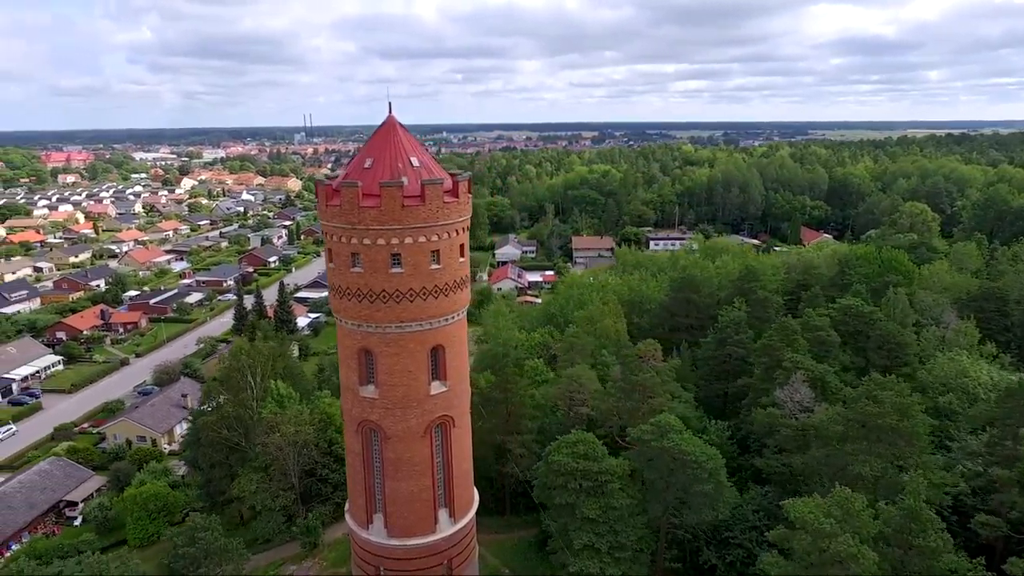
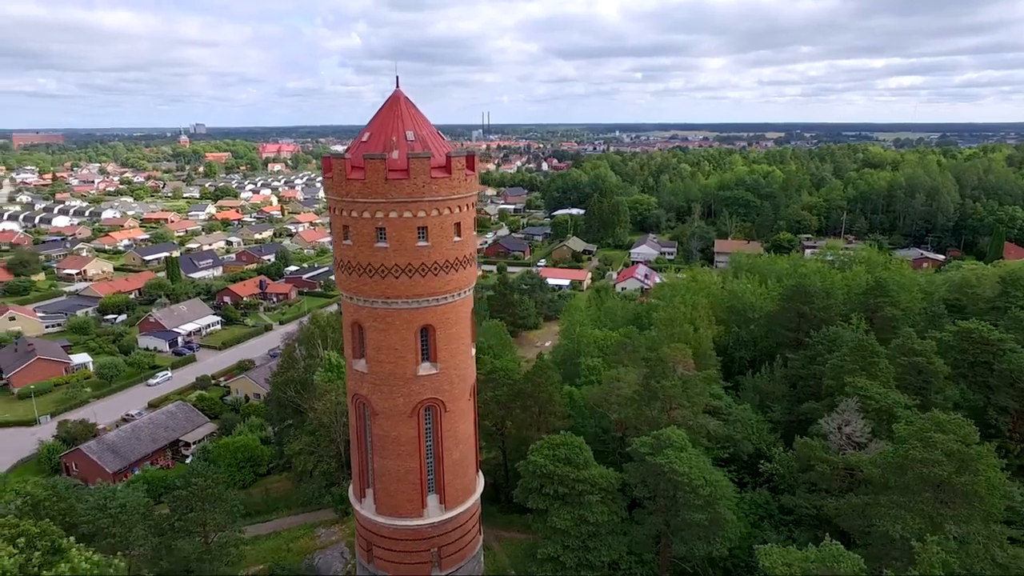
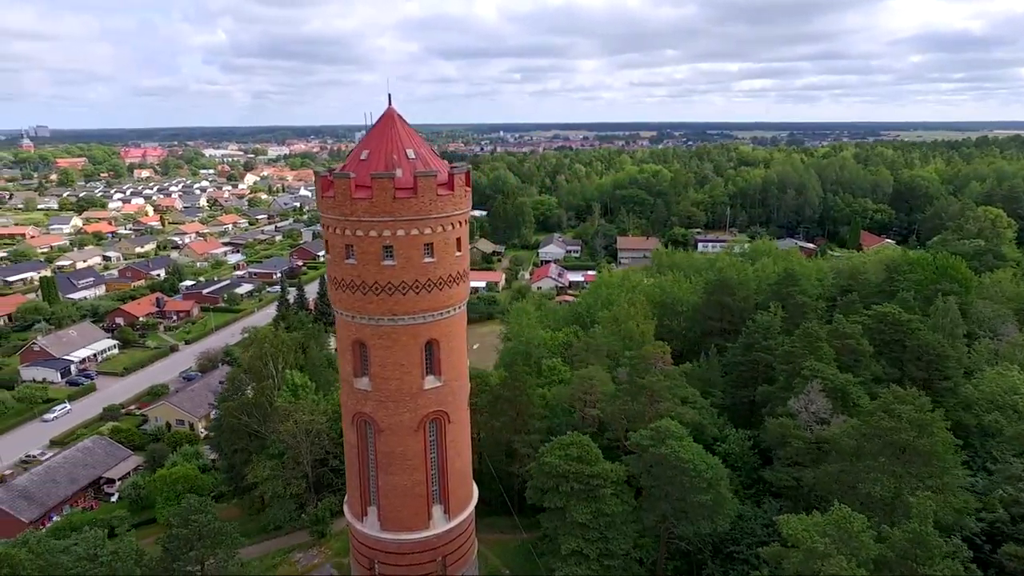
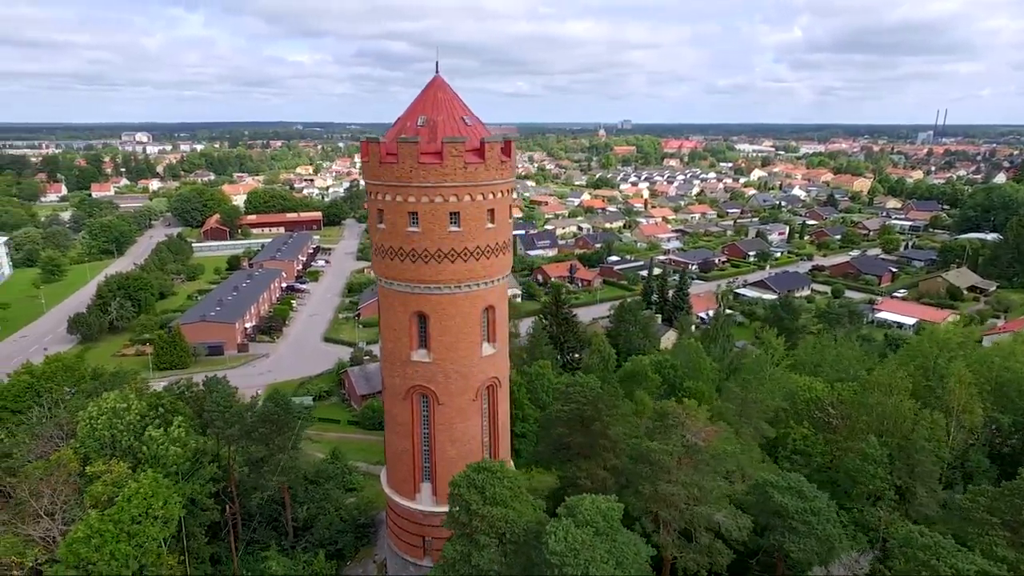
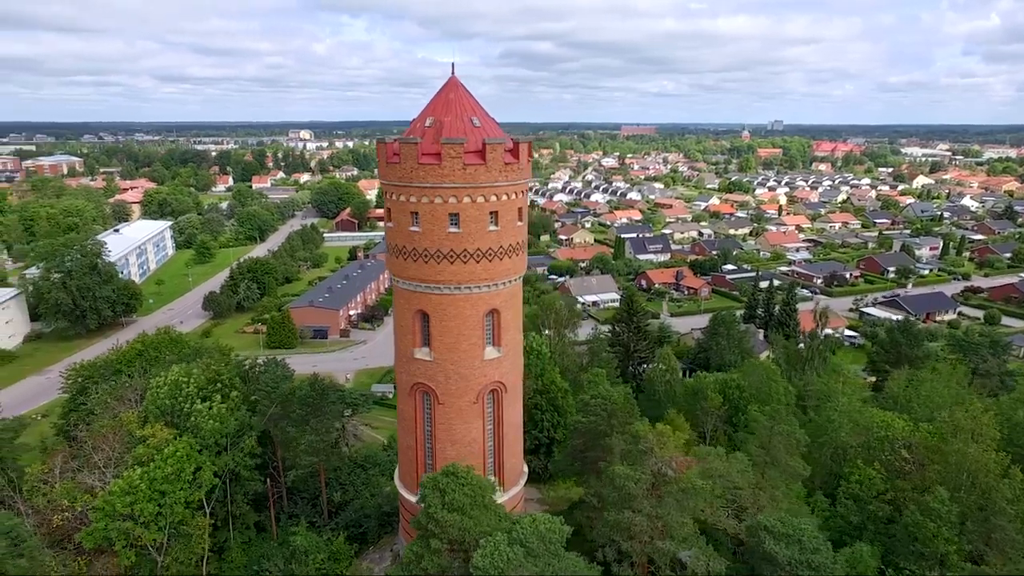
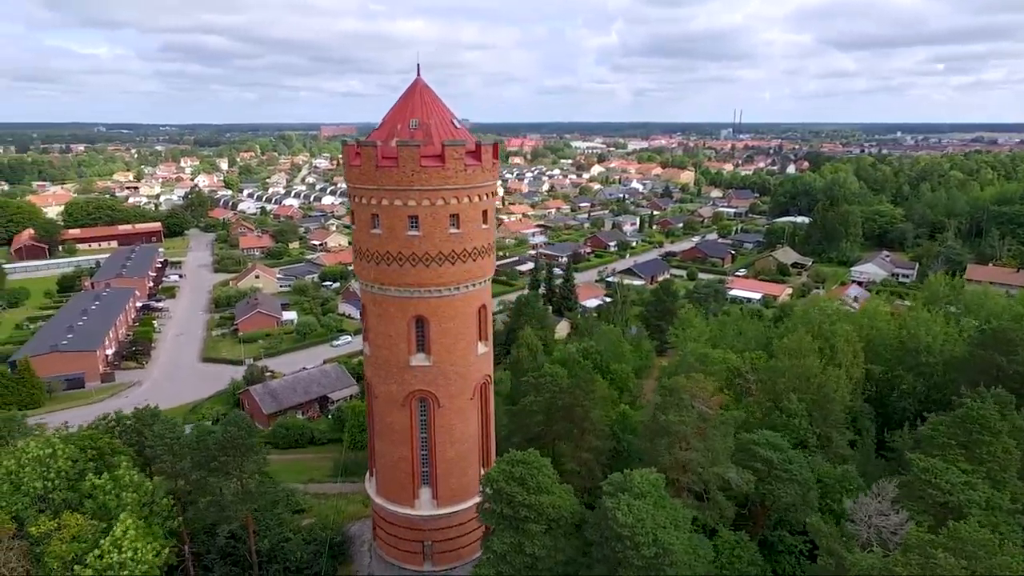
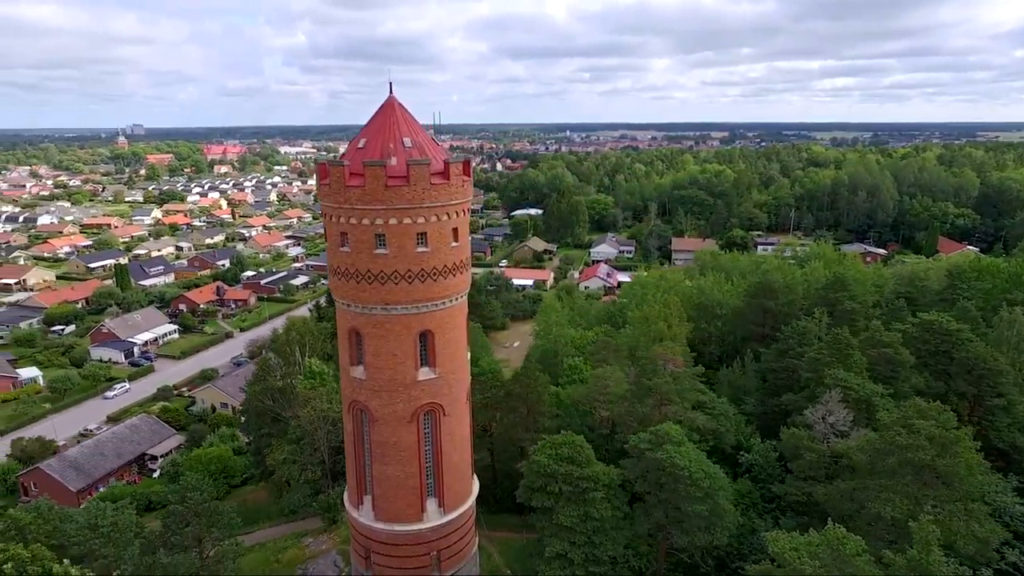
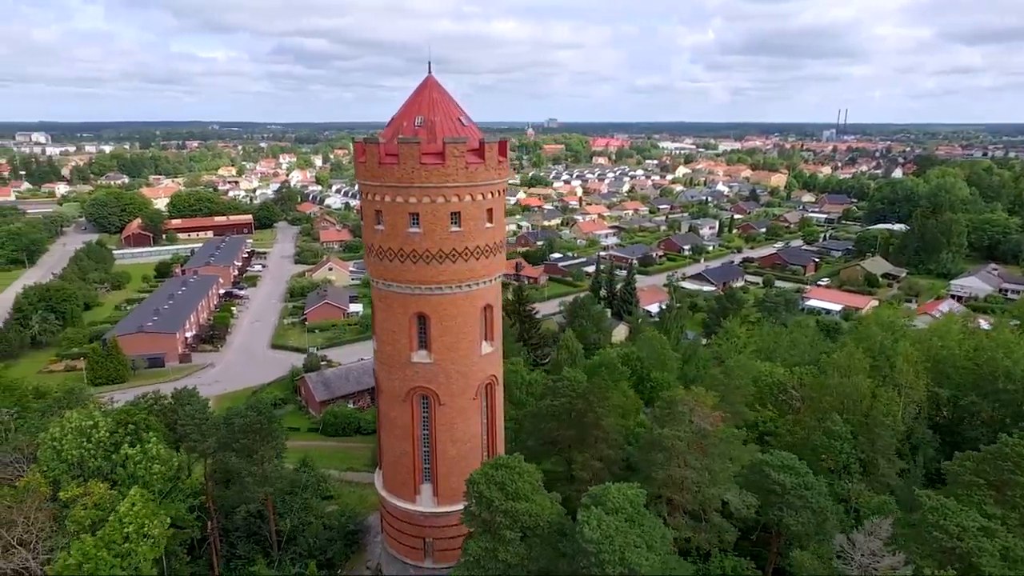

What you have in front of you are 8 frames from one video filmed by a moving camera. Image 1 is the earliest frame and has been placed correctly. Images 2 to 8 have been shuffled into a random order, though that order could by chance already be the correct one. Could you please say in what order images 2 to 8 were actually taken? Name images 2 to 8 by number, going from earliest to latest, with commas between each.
3, 7, 2, 6, 8, 4, 5
